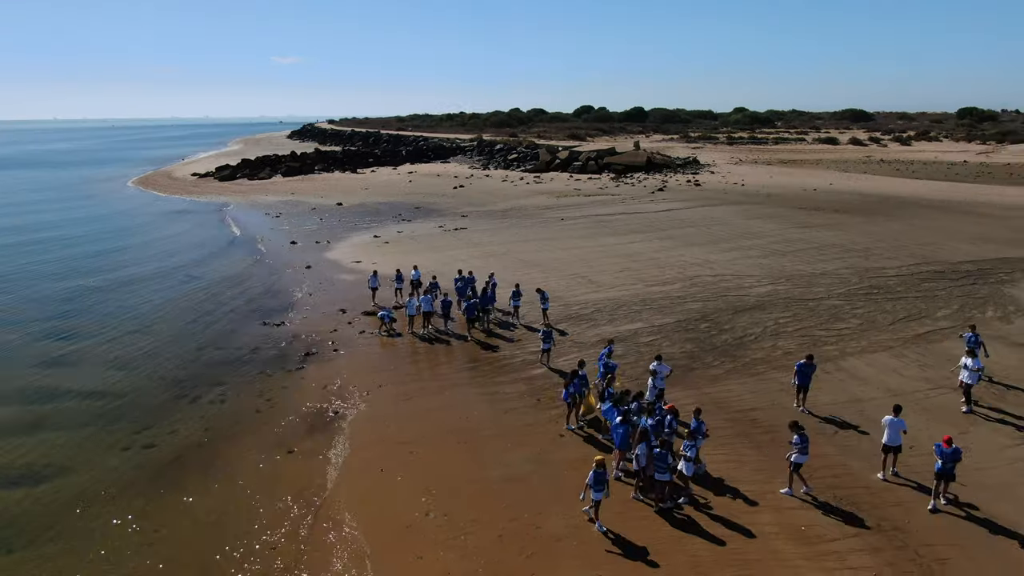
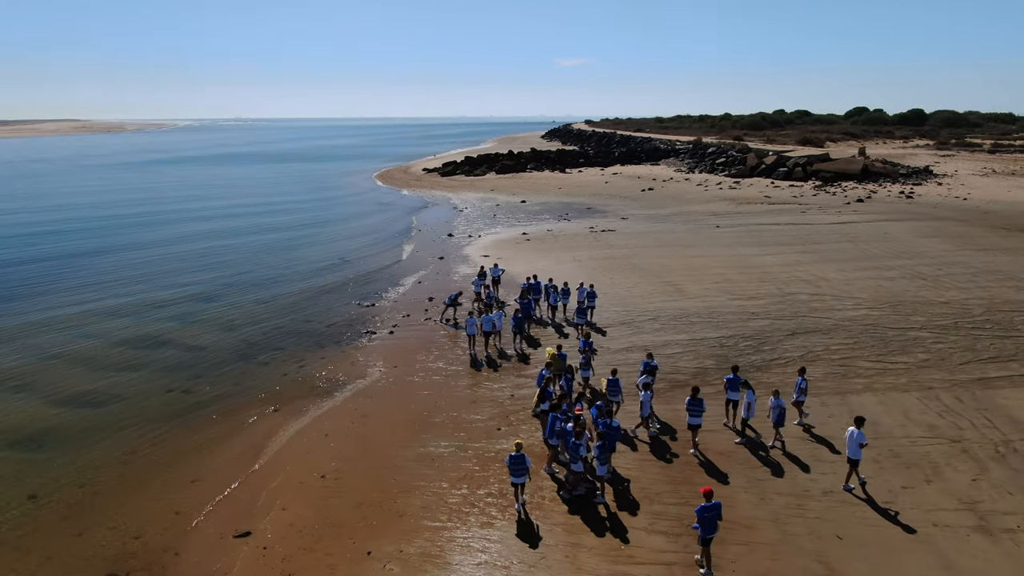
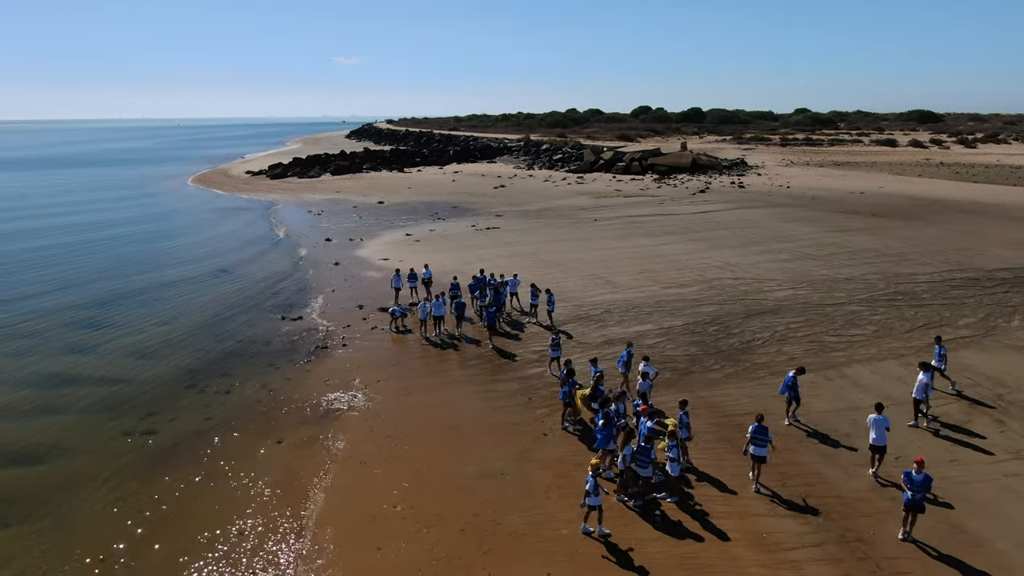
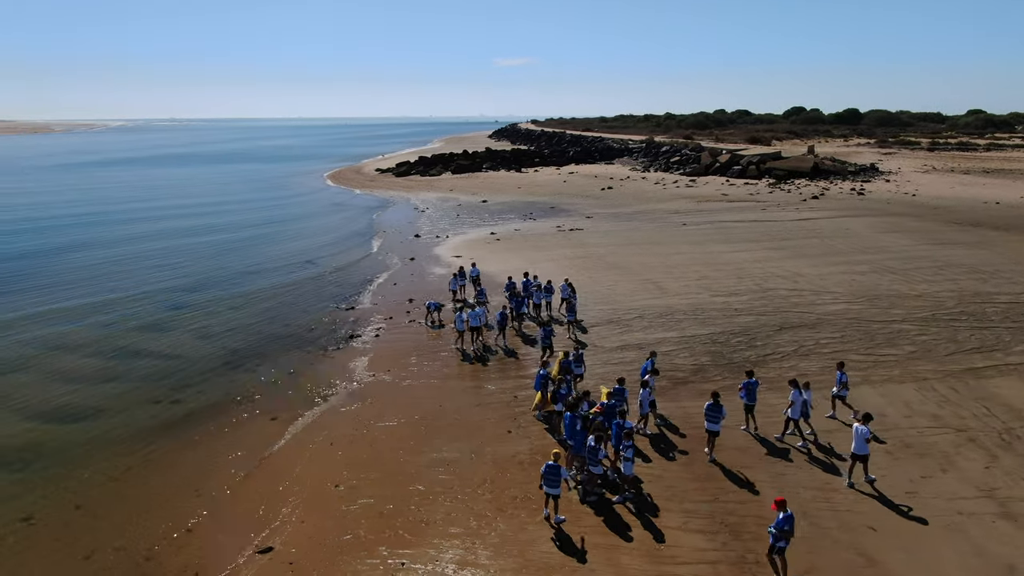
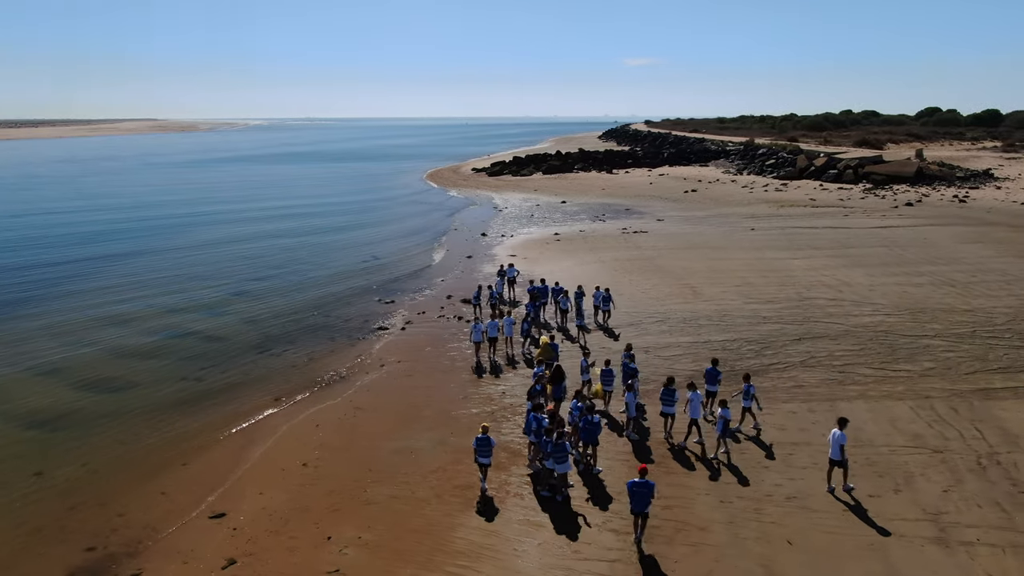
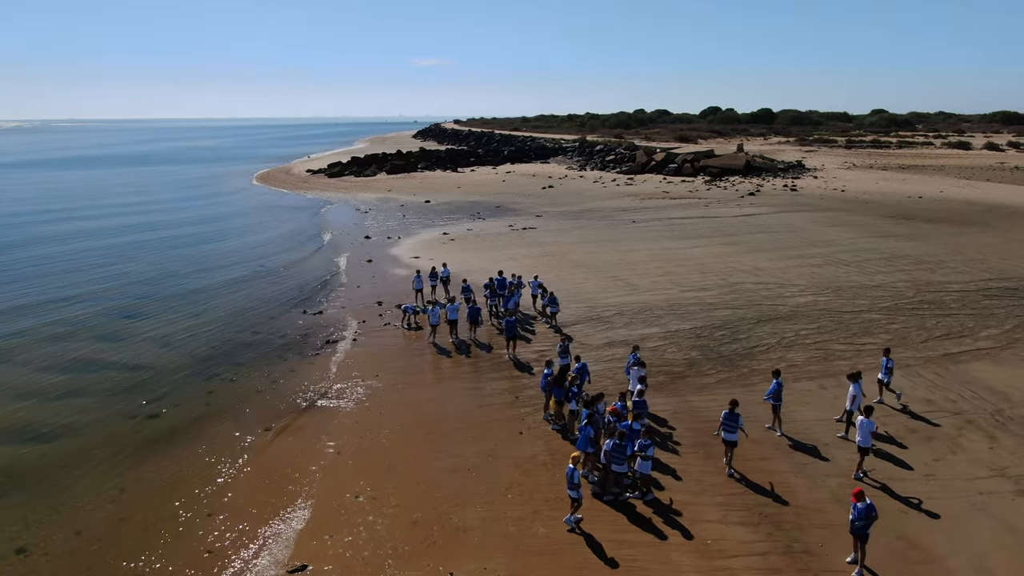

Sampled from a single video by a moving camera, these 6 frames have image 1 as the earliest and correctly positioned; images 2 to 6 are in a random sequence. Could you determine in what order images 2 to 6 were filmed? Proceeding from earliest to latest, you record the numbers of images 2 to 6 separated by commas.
3, 6, 4, 2, 5
